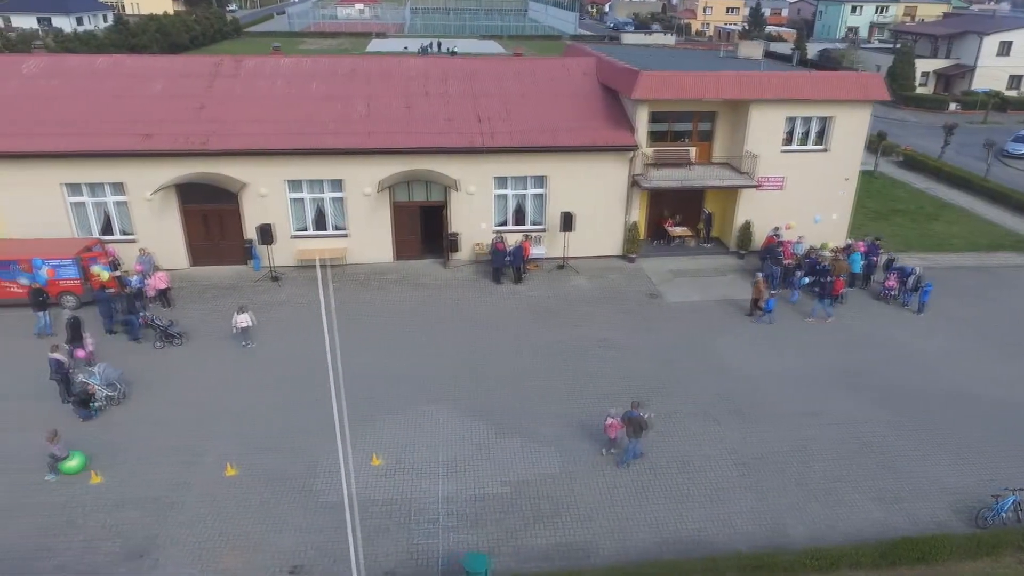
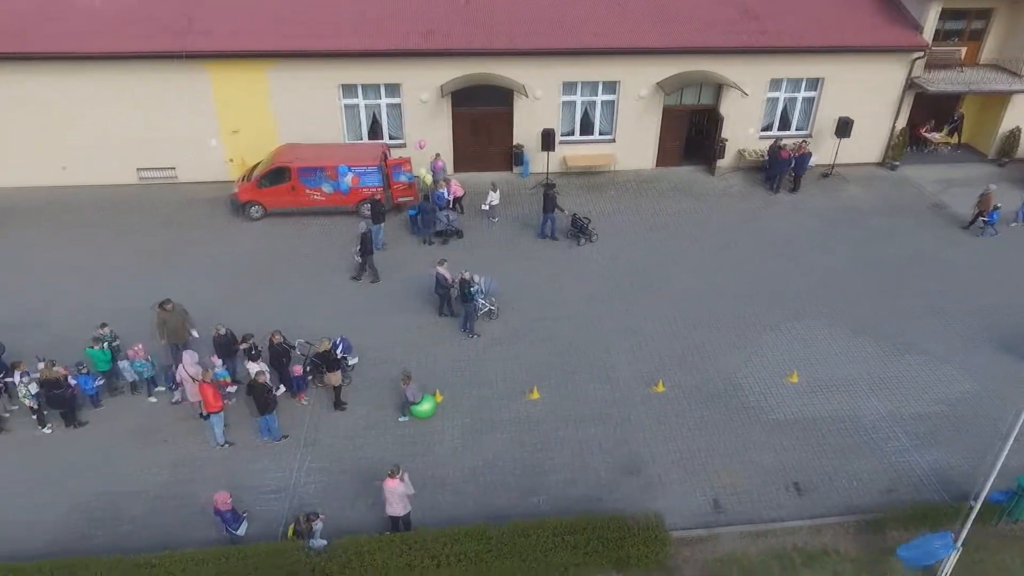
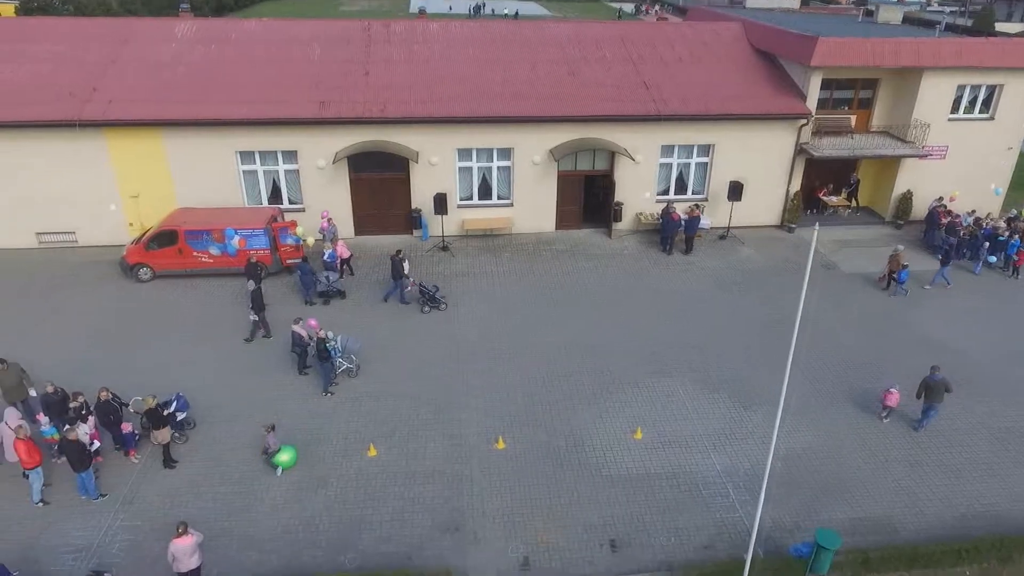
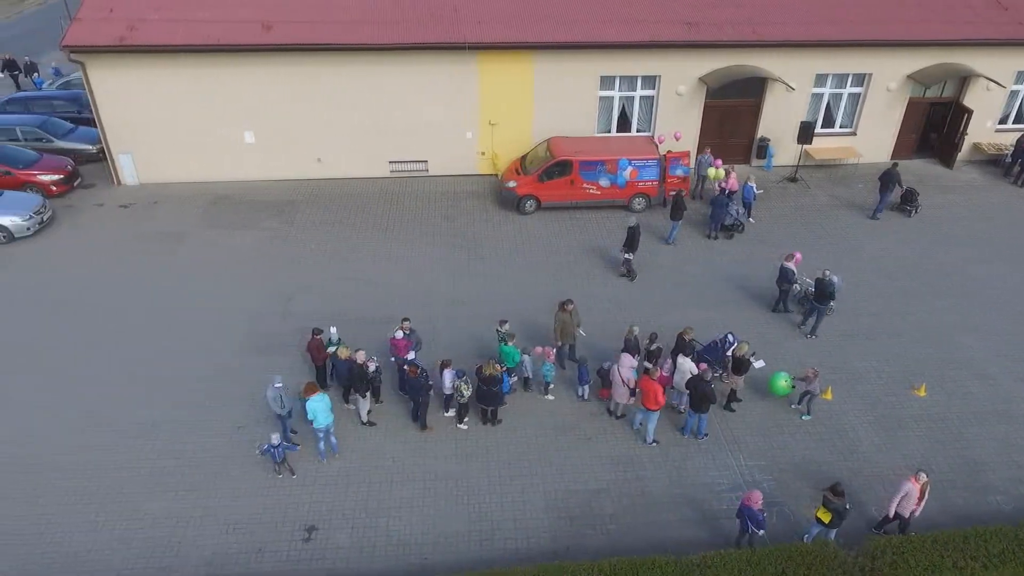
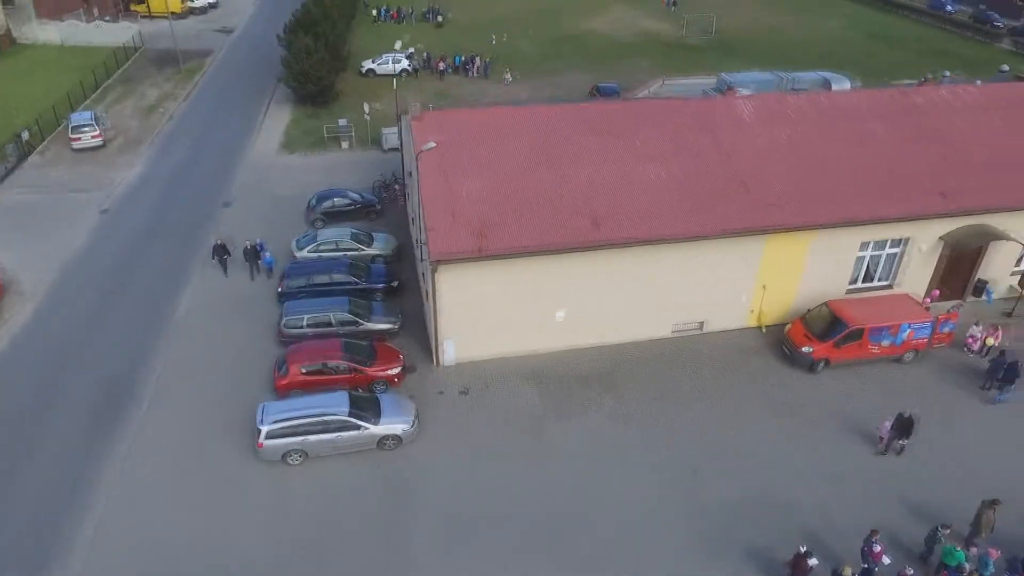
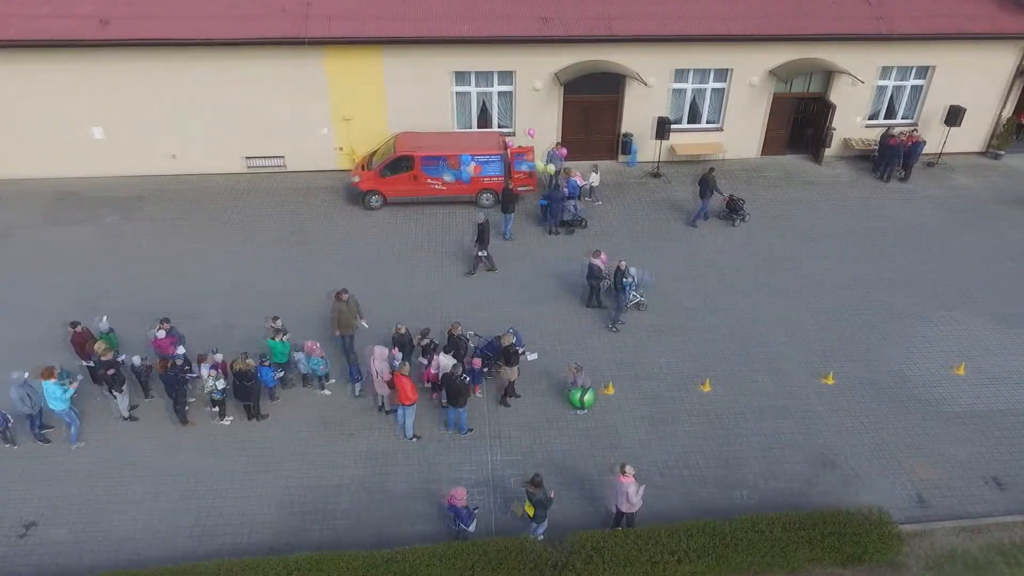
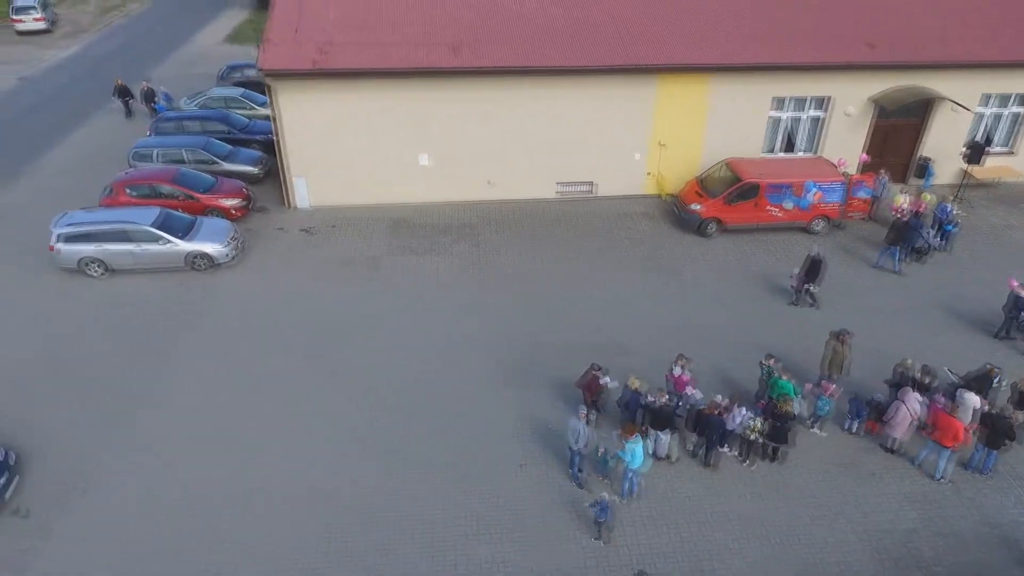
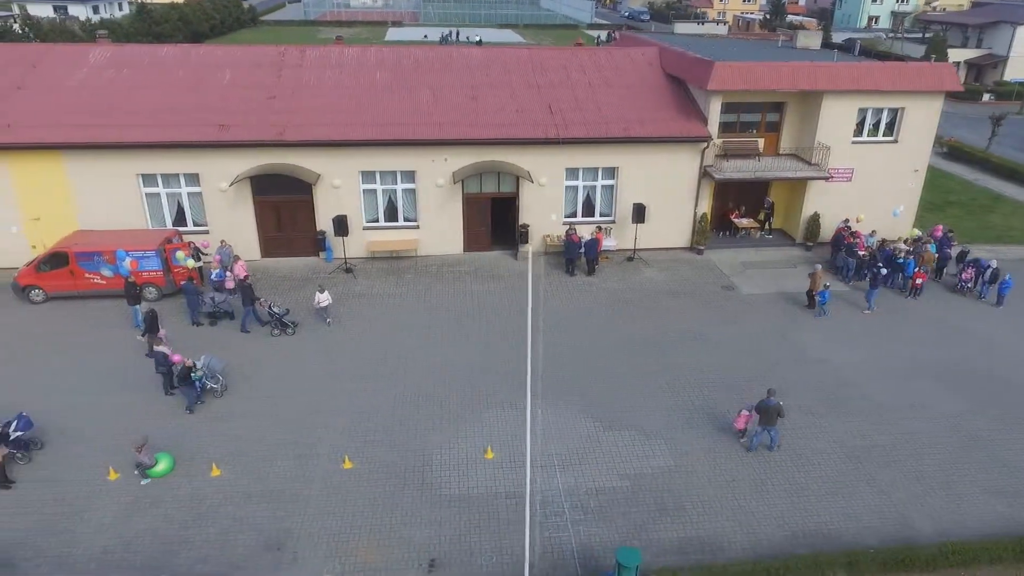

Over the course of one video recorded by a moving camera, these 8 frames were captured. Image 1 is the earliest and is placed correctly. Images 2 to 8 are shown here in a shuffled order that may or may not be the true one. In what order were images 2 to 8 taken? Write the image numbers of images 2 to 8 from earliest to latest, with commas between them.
8, 3, 2, 6, 4, 7, 5
